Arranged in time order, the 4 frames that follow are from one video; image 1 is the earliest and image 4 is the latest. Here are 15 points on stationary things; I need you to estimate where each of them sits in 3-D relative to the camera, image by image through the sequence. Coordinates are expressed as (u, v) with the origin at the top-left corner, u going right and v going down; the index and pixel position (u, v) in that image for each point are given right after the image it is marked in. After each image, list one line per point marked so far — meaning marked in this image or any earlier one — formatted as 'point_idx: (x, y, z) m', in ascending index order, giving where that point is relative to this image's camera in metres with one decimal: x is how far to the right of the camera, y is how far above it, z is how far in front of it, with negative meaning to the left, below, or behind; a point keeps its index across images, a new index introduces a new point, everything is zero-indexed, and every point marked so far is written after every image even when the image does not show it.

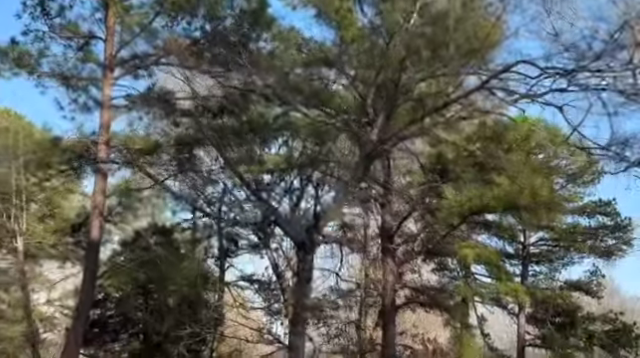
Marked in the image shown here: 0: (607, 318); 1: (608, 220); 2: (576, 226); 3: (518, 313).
0: (+6.8, -3.3, +18.9) m
1: (+6.7, -1.0, +18.6) m
2: (+6.0, -1.1, +18.5) m
3: (+4.6, -3.1, +18.5) m
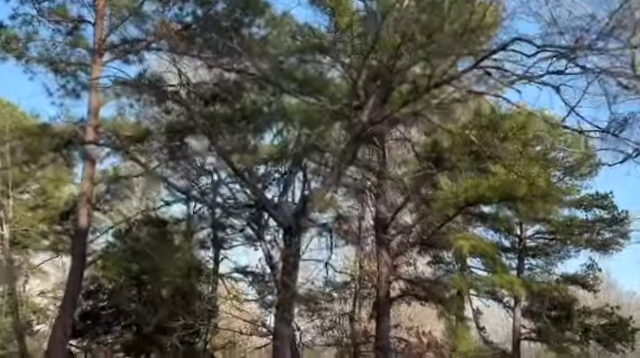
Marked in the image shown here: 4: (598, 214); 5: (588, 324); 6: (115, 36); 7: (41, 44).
0: (+6.7, -3.1, +18.8) m
1: (+6.6, -0.8, +18.4) m
2: (+5.8, -0.9, +18.3) m
3: (+4.5, -2.9, +18.4) m
4: (+6.4, -0.8, +18.5) m
5: (+6.2, -3.4, +18.5) m
6: (-2.5, +1.8, +9.9) m
7: (-3.5, +1.7, +10.0) m
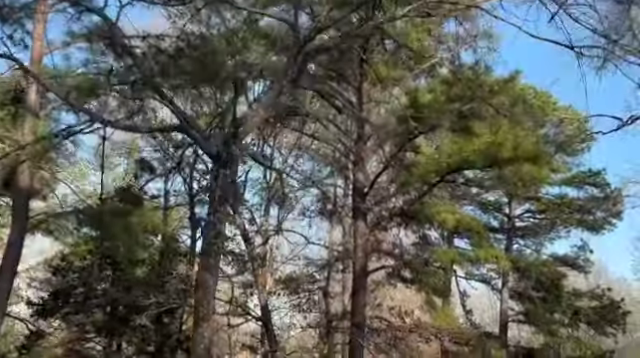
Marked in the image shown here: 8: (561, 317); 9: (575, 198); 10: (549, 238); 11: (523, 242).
0: (+6.2, -2.6, +18.2) m
1: (+6.2, -0.3, +17.8) m
2: (+5.4, -0.4, +17.7) m
3: (+4.0, -2.4, +17.8) m
4: (+6.0, -0.3, +17.8) m
5: (+5.8, -2.9, +17.9) m
6: (-2.8, +2.2, +9.1) m
7: (-3.8, +2.1, +9.2) m
8: (+5.4, -3.1, +17.9) m
9: (+5.7, -0.4, +17.8) m
10: (+5.3, -1.3, +18.6) m
11: (+4.6, -1.4, +18.4) m
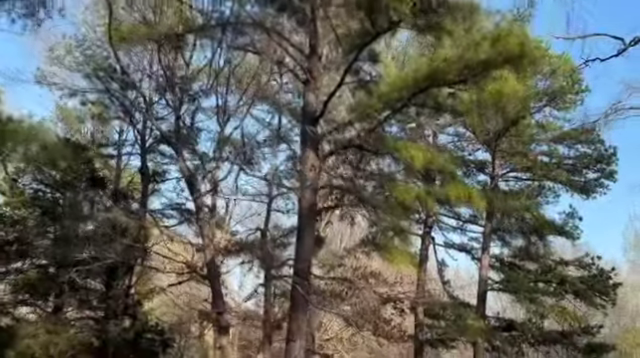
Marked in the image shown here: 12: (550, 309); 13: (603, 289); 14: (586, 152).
0: (+5.5, -1.8, +16.6) m
1: (+5.5, +0.5, +16.2) m
2: (+4.7, +0.5, +16.1) m
3: (+3.3, -1.5, +16.2) m
4: (+5.3, +0.5, +16.2) m
5: (+5.0, -2.0, +16.4) m
6: (-3.4, +3.1, +7.3) m
7: (-4.3, +3.0, +7.5) m
8: (+4.6, -2.2, +16.4) m
9: (+5.0, +0.4, +16.2) m
10: (+4.6, -0.5, +17.0) m
11: (+3.9, -0.6, +16.8) m
12: (+4.8, -2.7, +16.6) m
13: (+5.8, -2.3, +16.4) m
14: (+5.4, +0.5, +16.2) m
